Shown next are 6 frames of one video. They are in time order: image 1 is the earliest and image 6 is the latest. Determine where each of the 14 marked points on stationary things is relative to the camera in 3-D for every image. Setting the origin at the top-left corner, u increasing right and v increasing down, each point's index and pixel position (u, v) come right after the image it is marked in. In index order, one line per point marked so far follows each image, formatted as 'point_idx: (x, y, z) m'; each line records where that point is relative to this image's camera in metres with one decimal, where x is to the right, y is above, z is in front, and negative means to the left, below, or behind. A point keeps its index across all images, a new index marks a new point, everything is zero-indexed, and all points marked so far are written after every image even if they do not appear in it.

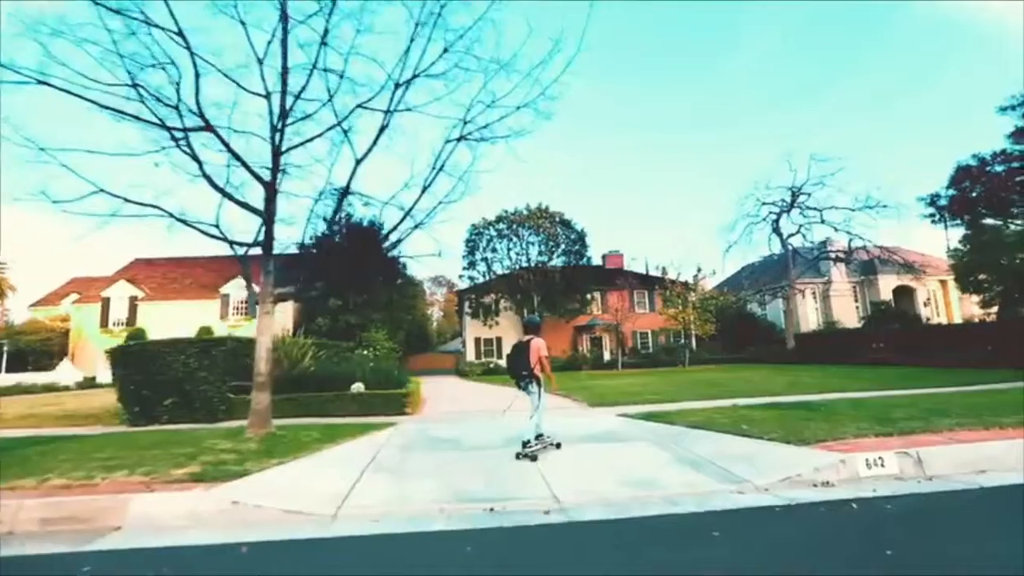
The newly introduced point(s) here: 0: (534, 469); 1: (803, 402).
0: (+0.2, -2.0, +6.2) m
1: (+5.3, -2.0, +10.1) m
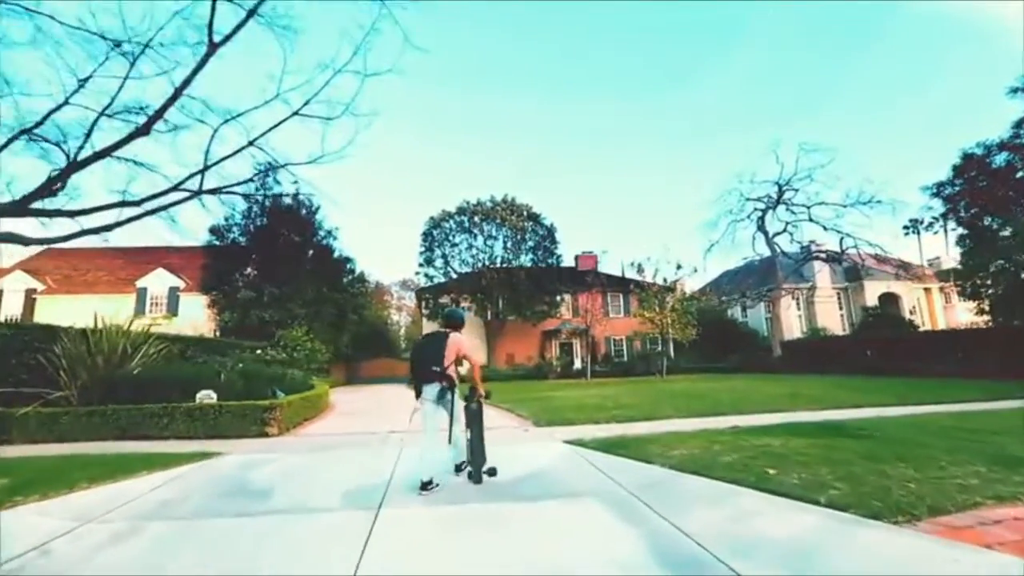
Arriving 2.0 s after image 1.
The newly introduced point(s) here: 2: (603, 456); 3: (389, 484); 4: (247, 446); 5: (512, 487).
0: (-0.9, -1.5, +2.9) m
1: (+4.0, -1.7, +7.0) m
2: (+0.9, -1.7, +5.5) m
3: (-1.0, -1.7, +4.7) m
4: (-3.3, -2.0, +6.9) m
5: (0.0, -1.6, +4.5) m
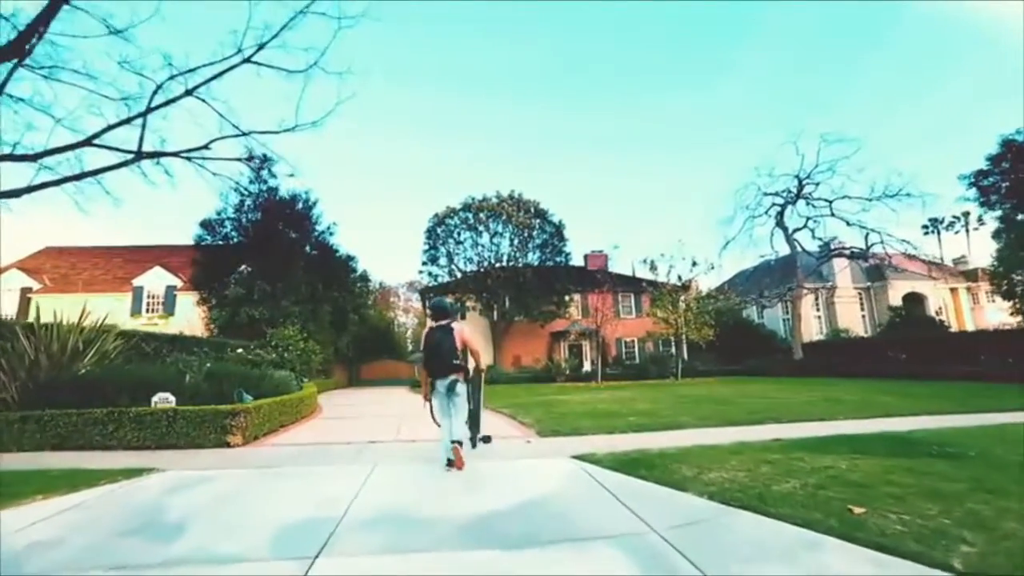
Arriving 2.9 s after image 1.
0: (-0.9, -1.3, +1.9) m
1: (+4.0, -1.5, +5.8) m
2: (+0.9, -1.5, +4.4) m
3: (-1.1, -1.5, +3.6) m
4: (-3.3, -1.8, +5.8) m
5: (-0.1, -1.4, +3.4) m
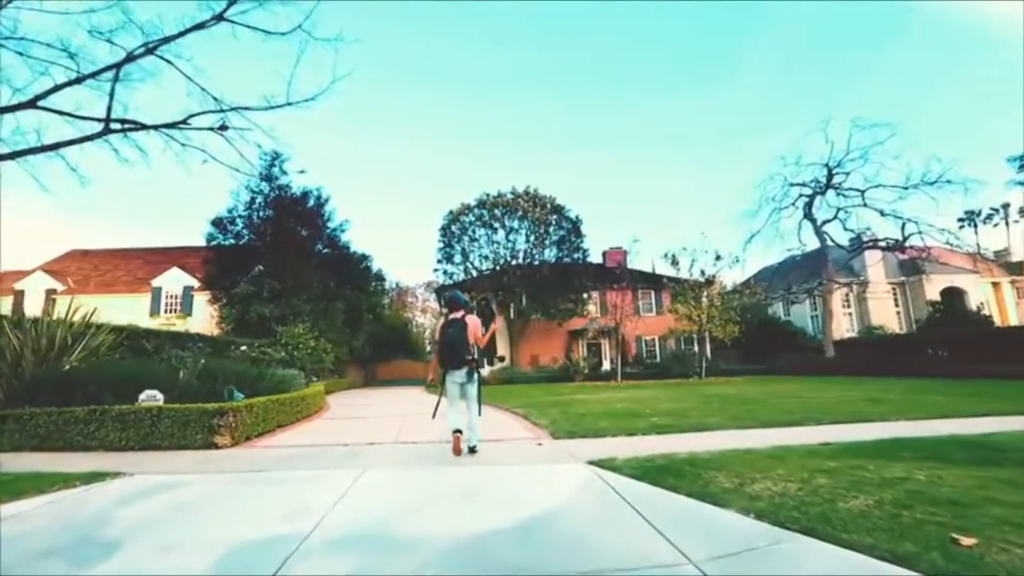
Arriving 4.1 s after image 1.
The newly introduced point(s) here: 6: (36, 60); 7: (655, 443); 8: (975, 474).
0: (-1.0, -1.2, +1.3) m
1: (+4.1, -1.3, +5.1) m
2: (+0.9, -1.3, +3.7) m
3: (-1.1, -1.4, +3.0) m
4: (-3.2, -1.7, +5.3) m
5: (-0.1, -1.3, +2.8) m
6: (-4.3, +2.1, +5.1) m
7: (+1.4, -1.5, +5.4) m
8: (+2.7, -1.1, +3.2) m
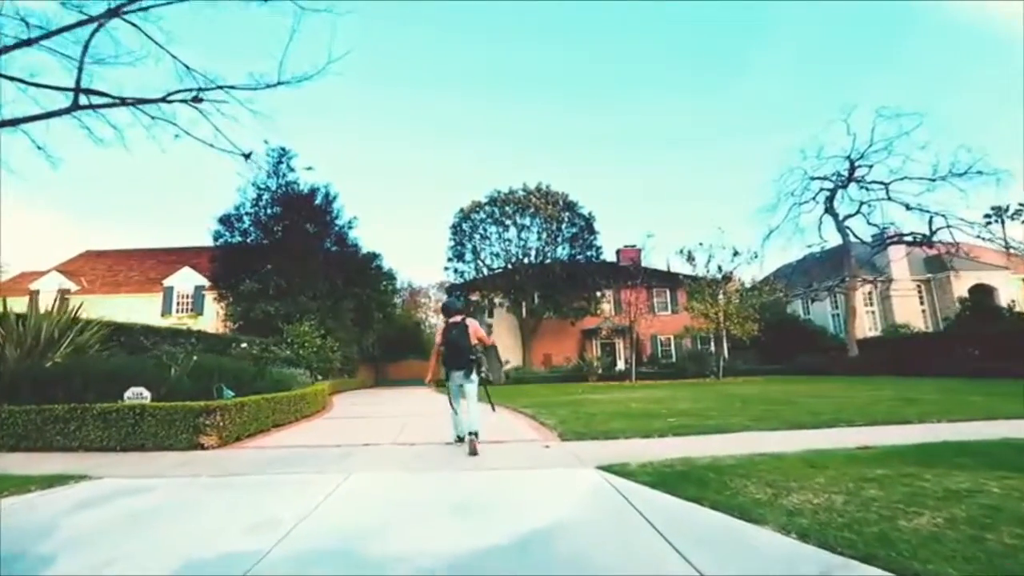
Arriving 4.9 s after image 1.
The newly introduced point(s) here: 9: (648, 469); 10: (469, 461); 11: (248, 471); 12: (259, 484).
0: (-1.1, -1.1, +0.8) m
1: (+4.1, -1.2, +4.5) m
2: (+0.9, -1.2, +3.2) m
3: (-1.1, -1.3, +2.6) m
4: (-3.2, -1.6, +4.9) m
5: (-0.1, -1.2, +2.3) m
6: (-4.3, +2.2, +4.7) m
7: (+1.4, -1.4, +4.9) m
8: (+2.6, -1.0, +2.7) m
9: (+1.0, -1.3, +4.1) m
10: (-0.4, -1.5, +4.9) m
11: (-2.3, -1.5, +4.7) m
12: (-1.9, -1.5, +4.2) m
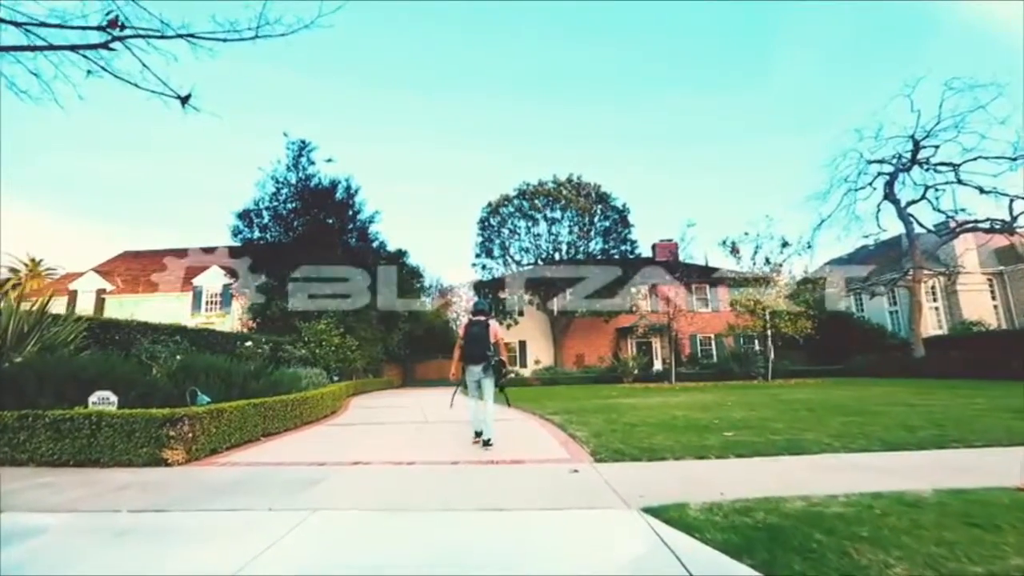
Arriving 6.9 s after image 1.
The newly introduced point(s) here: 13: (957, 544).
0: (-1.2, -0.9, -0.2) m
1: (+4.2, -1.1, +3.2) m
2: (+0.9, -1.1, +2.1) m
3: (-1.2, -1.1, +1.6) m
4: (-3.1, -1.5, +4.0) m
5: (-0.2, -1.0, +1.2) m
6: (-4.2, +2.3, +3.8) m
7: (+1.5, -1.2, +3.7) m
8: (+2.6, -0.8, +1.5) m
9: (+1.1, -1.2, +2.9) m
10: (-0.3, -1.4, +3.9) m
11: (-2.1, -1.4, +3.7) m
12: (-1.8, -1.4, +3.2) m
13: (+1.7, -1.0, +2.1) m
